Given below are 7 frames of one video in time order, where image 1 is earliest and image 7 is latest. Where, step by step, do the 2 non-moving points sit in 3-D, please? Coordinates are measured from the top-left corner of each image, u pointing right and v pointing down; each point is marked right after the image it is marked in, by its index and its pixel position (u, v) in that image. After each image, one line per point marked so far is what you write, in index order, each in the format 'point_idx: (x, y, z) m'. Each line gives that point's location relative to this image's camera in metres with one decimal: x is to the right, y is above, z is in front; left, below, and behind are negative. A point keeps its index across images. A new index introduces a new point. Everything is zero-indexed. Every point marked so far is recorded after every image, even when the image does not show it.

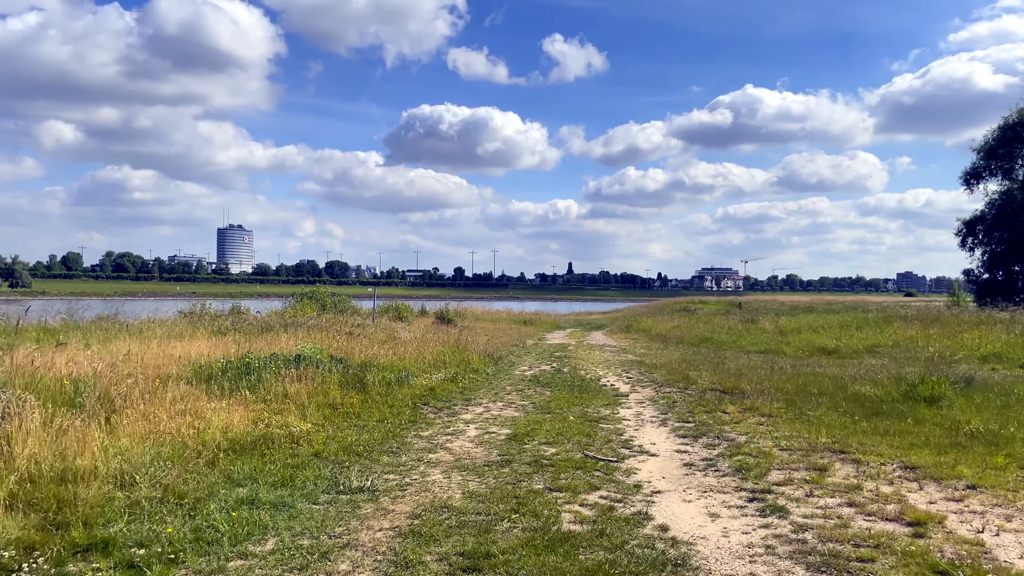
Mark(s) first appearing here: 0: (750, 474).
0: (+2.0, -1.6, +6.5) m
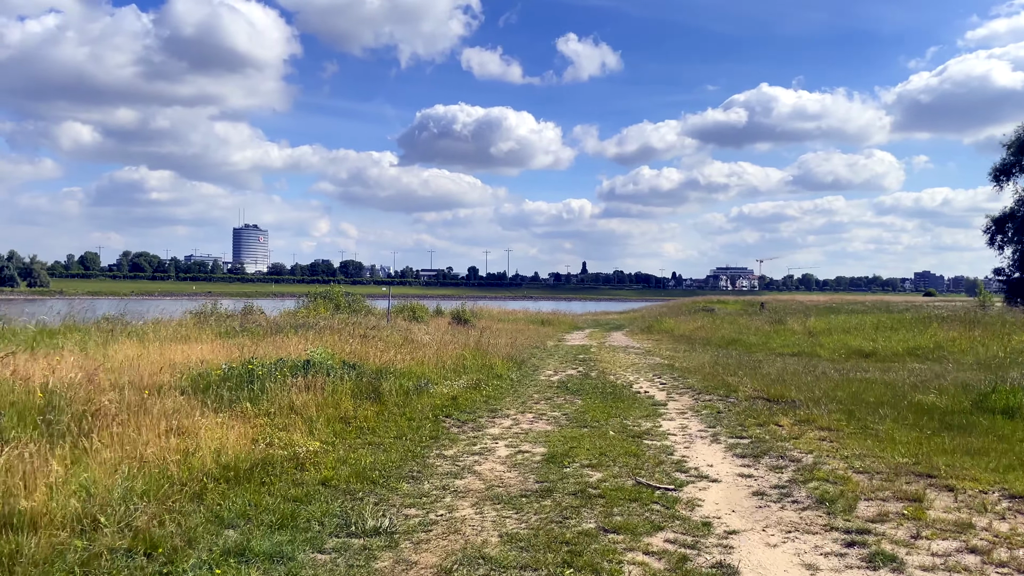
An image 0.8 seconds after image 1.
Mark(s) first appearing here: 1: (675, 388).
0: (+2.3, -1.6, +5.5) m
1: (+2.7, -1.7, +13.0) m
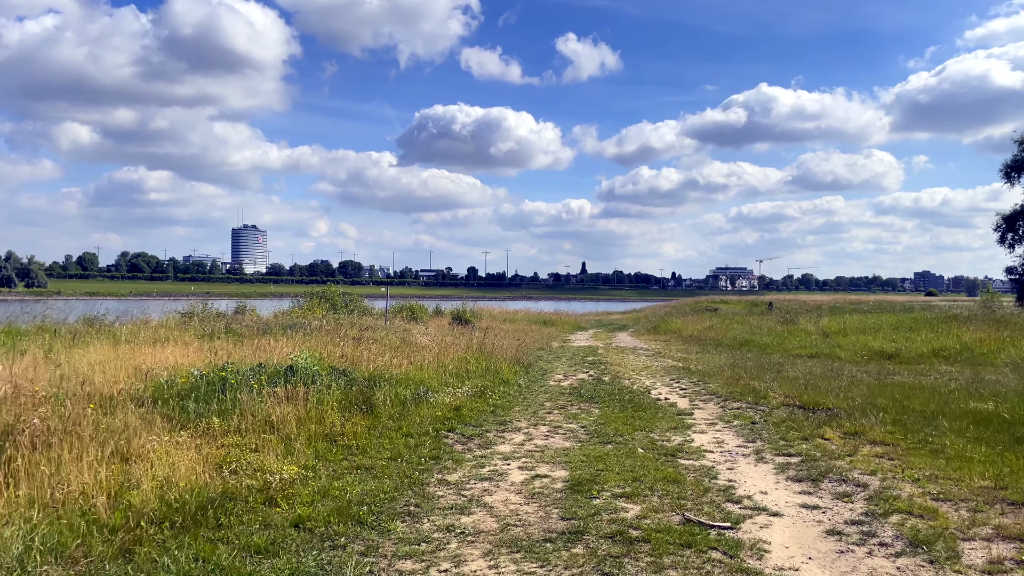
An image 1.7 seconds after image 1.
0: (+2.4, -1.5, +4.4) m
1: (+2.9, -1.6, +11.9) m
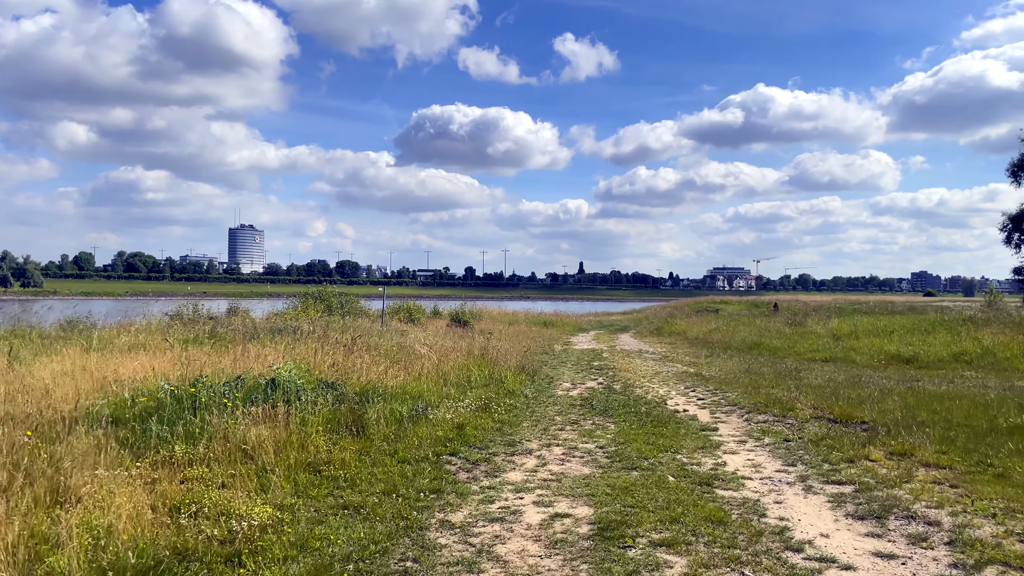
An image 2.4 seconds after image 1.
0: (+2.5, -1.5, +3.5) m
1: (+2.9, -1.7, +11.0) m
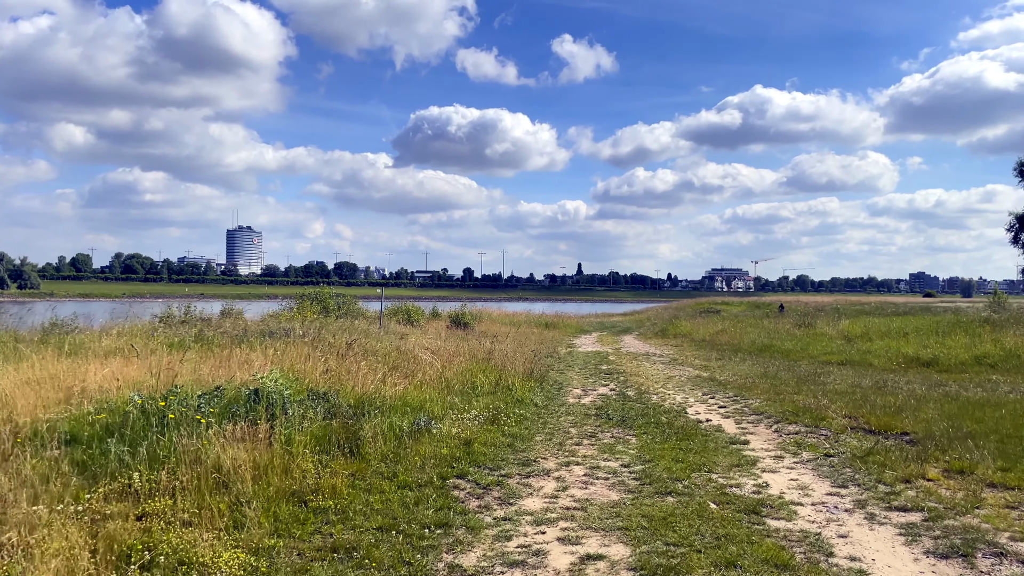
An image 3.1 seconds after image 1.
0: (+2.6, -1.5, +2.7) m
1: (+3.0, -1.7, +10.2) m
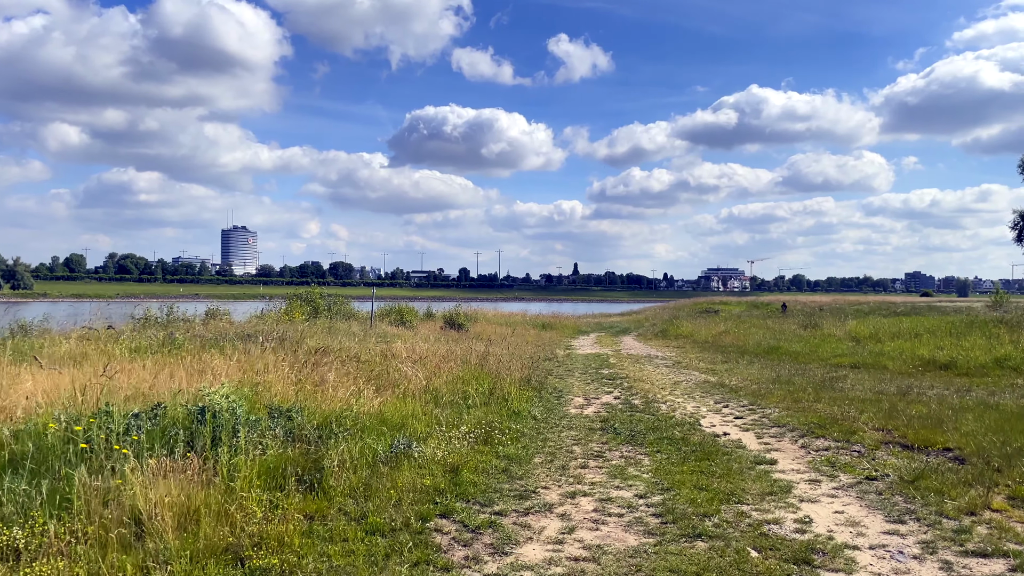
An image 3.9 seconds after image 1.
0: (+2.6, -1.5, +1.8) m
1: (+3.0, -1.6, +9.3) m
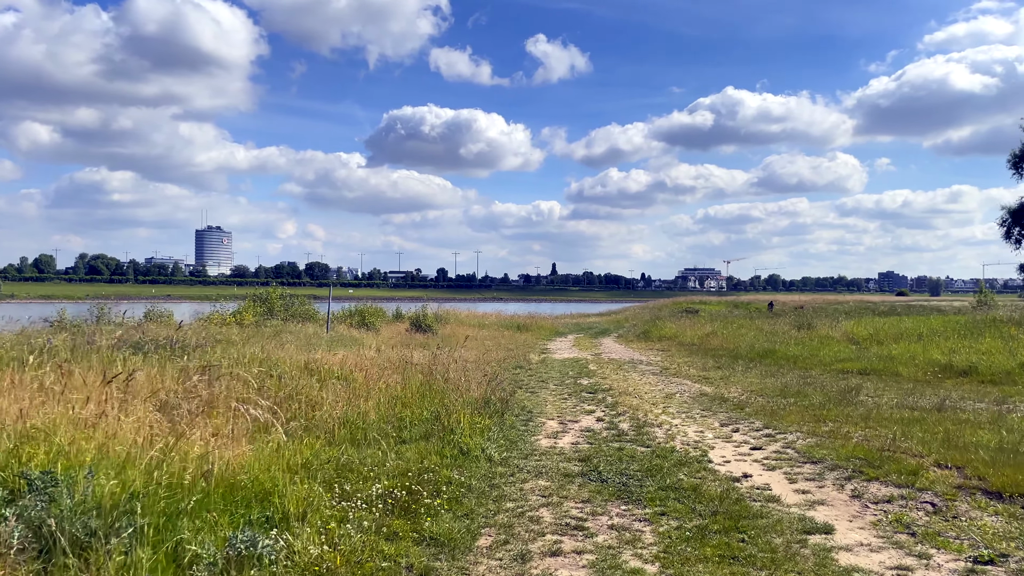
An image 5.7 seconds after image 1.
0: (+2.4, -1.4, -0.4) m
1: (+2.5, -1.6, +7.1) m
